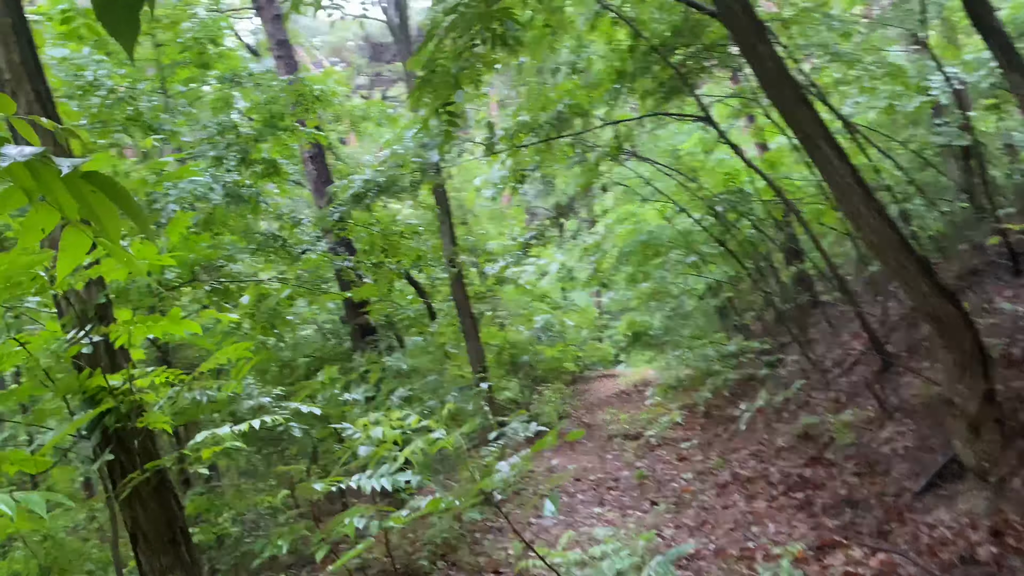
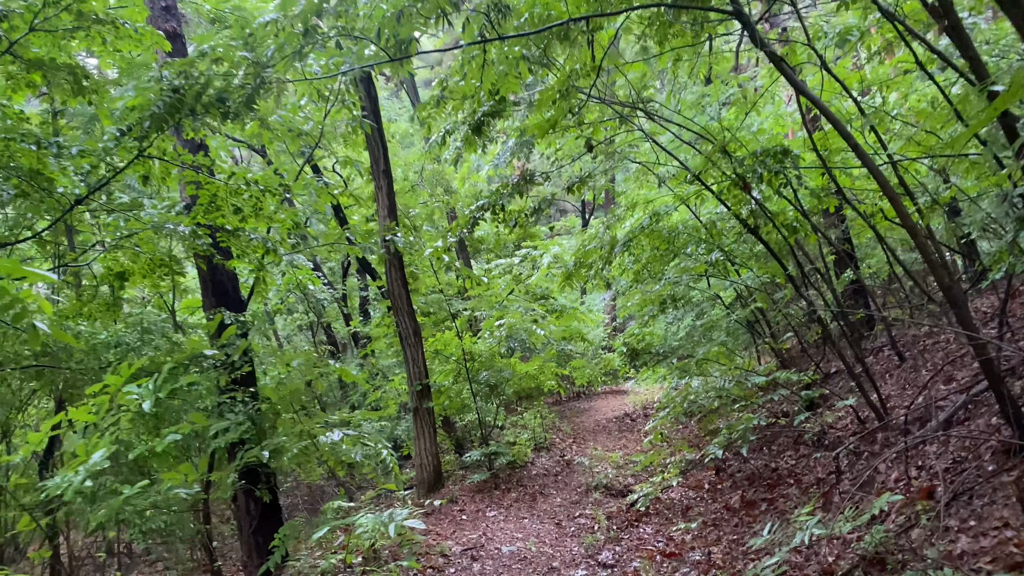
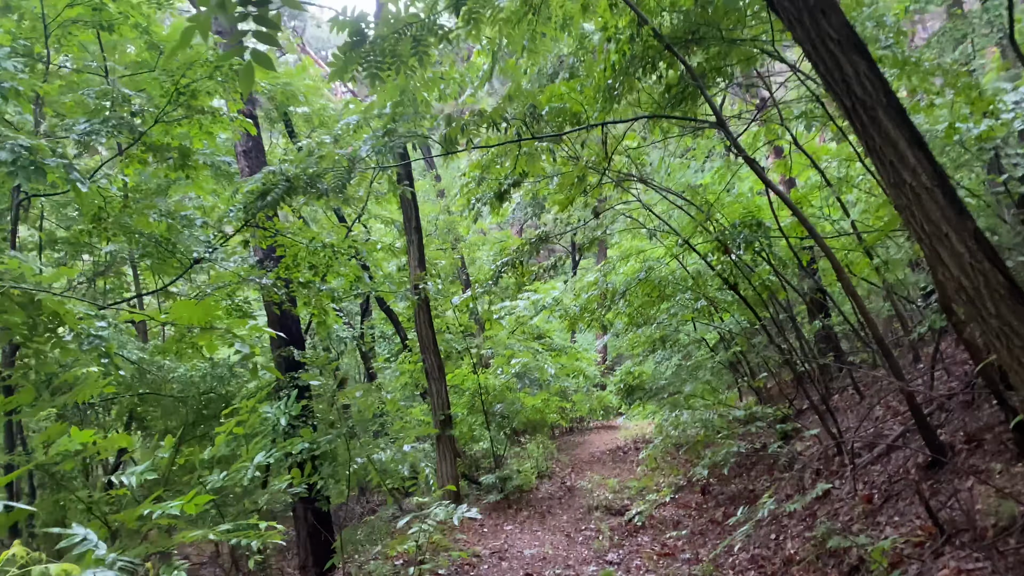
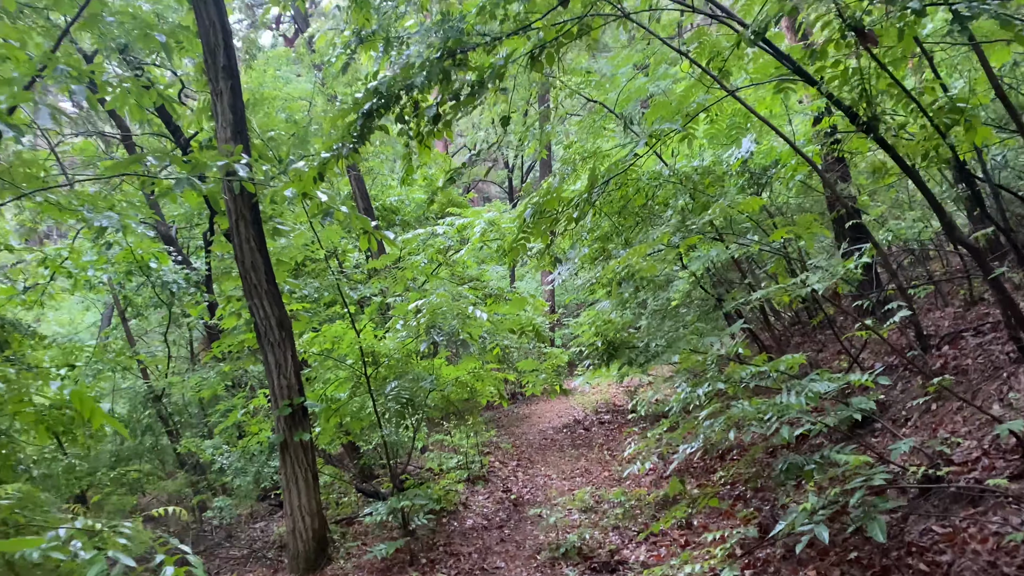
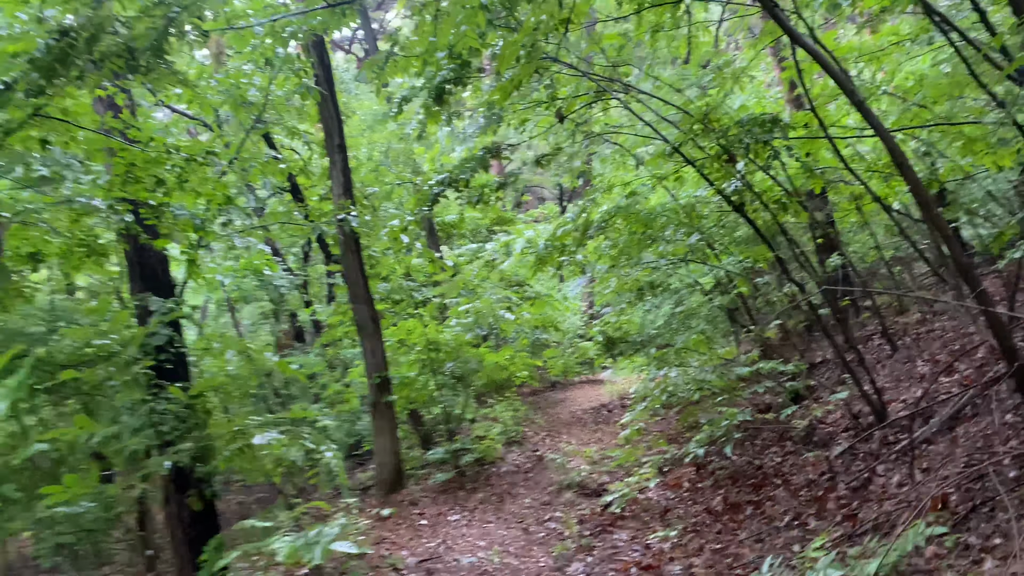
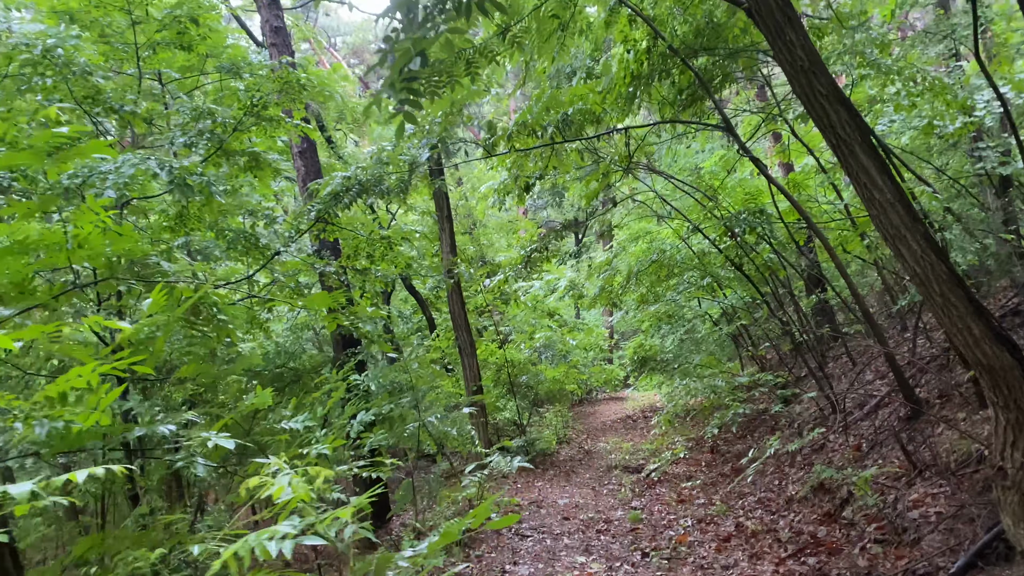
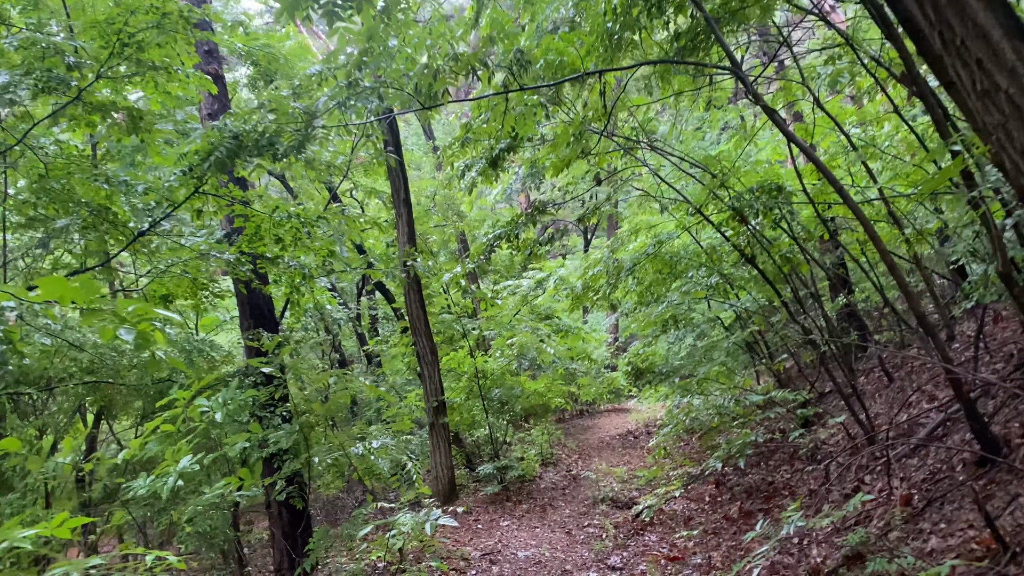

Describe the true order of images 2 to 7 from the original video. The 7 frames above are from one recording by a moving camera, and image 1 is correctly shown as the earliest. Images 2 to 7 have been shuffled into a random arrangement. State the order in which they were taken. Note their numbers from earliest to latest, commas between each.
6, 3, 7, 2, 5, 4
